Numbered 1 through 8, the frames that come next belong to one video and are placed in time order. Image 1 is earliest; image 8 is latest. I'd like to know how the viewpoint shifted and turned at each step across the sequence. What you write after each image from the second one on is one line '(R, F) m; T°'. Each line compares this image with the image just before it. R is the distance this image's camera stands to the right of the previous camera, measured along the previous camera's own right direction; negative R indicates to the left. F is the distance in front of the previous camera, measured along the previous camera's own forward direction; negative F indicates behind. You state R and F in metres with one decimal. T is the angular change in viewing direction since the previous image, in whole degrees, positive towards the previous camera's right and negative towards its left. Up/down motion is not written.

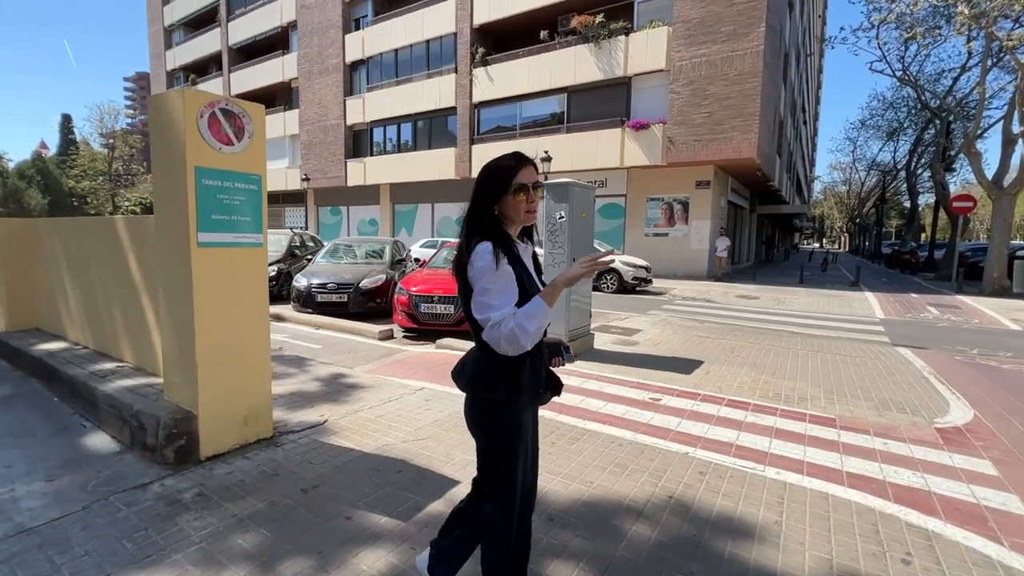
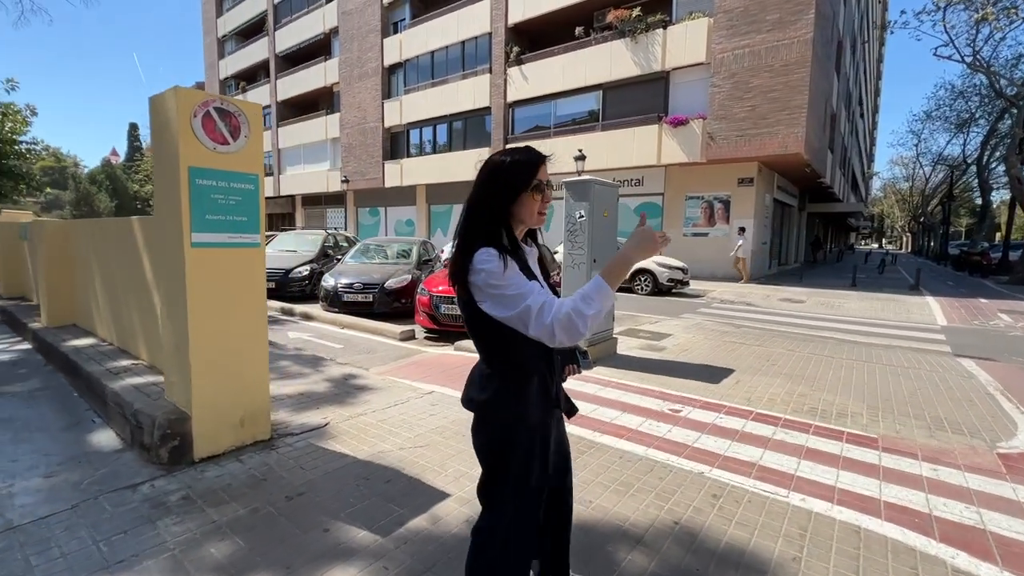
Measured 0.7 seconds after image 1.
(+0.3, +0.2) m; -5°
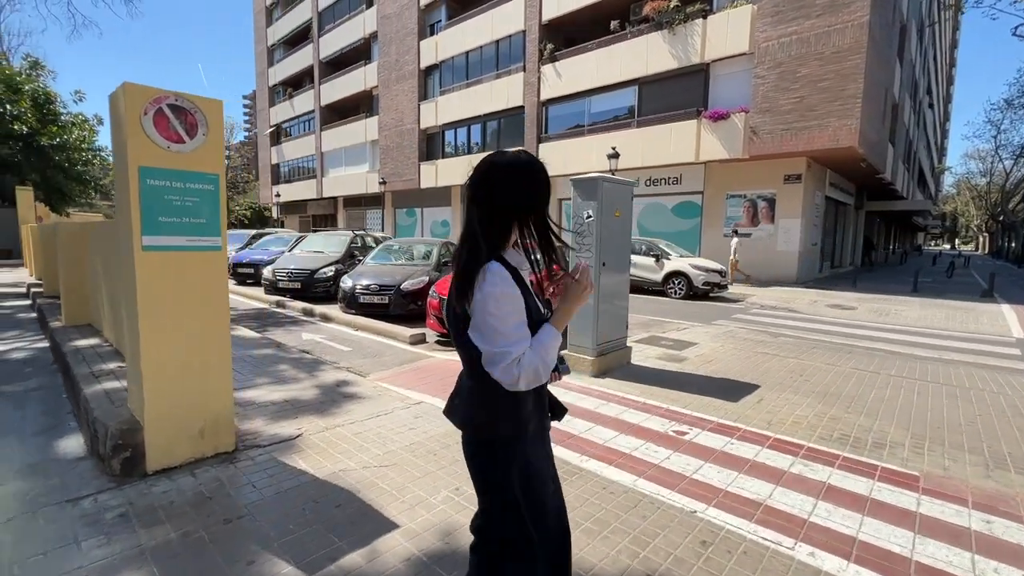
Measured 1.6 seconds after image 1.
(+0.5, +0.4) m; -5°
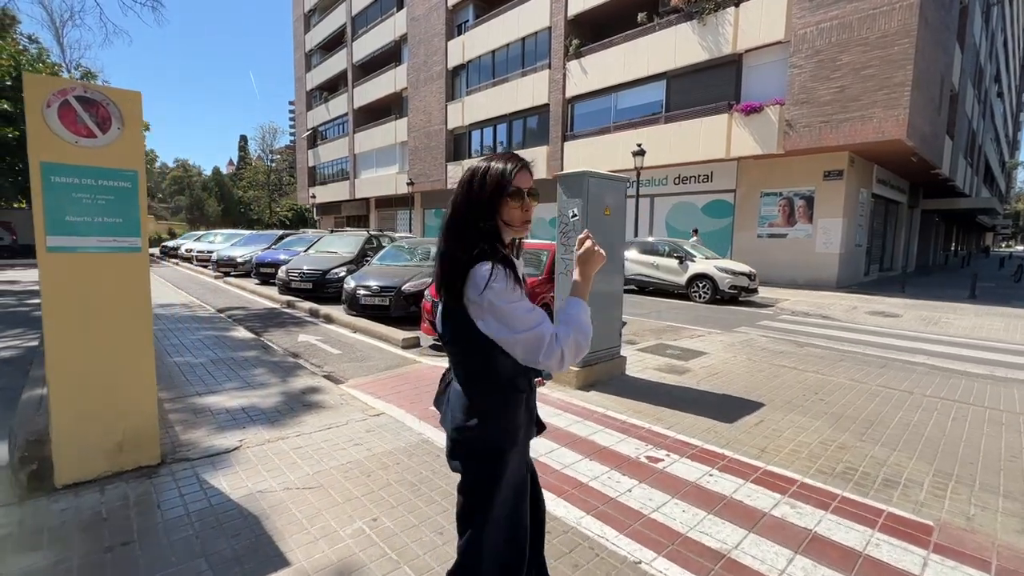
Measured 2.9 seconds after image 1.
(+0.6, +0.4) m; -4°
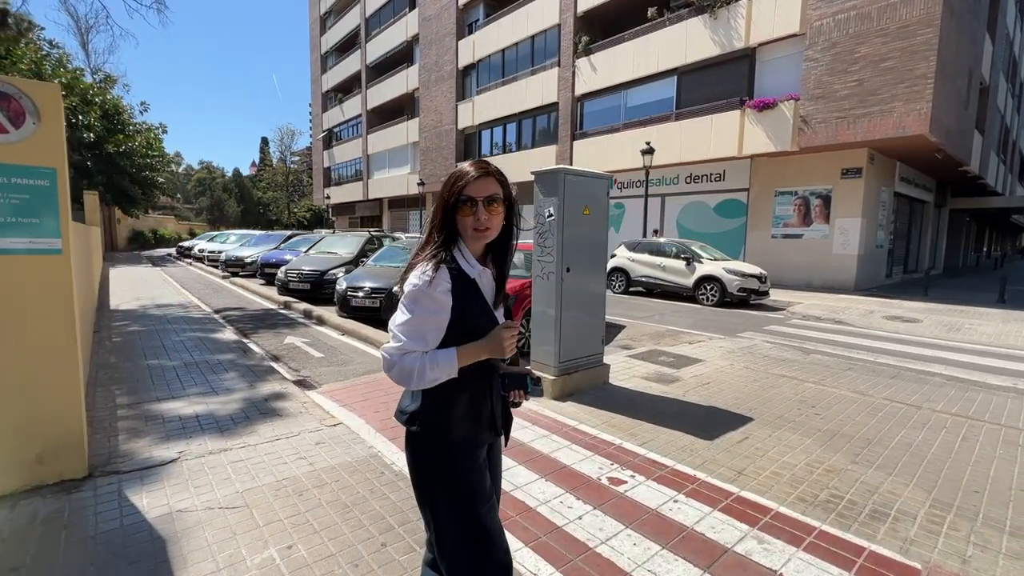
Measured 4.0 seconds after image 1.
(+0.4, +0.3) m; -2°
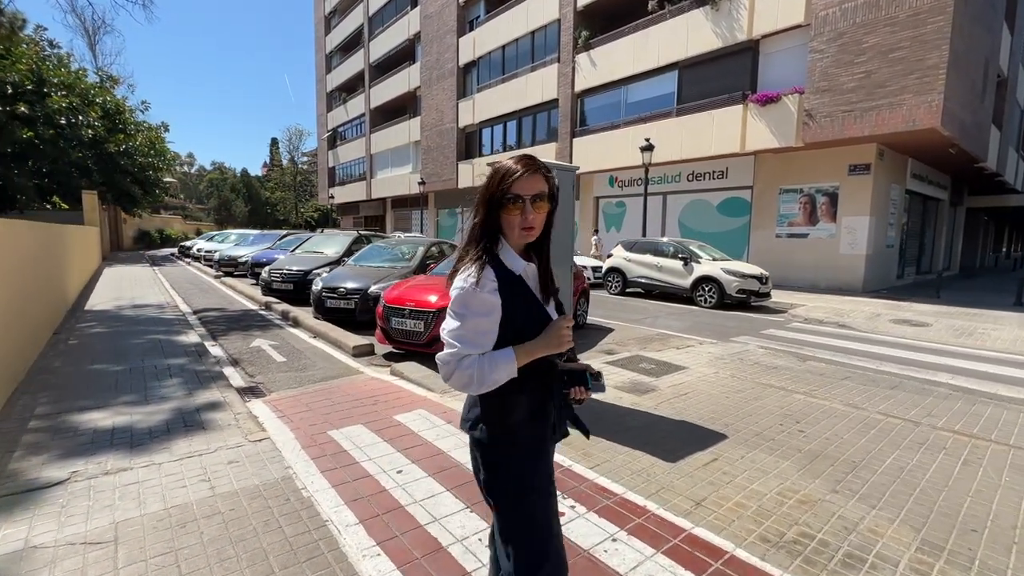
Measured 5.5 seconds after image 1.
(+0.5, +0.4) m; -1°
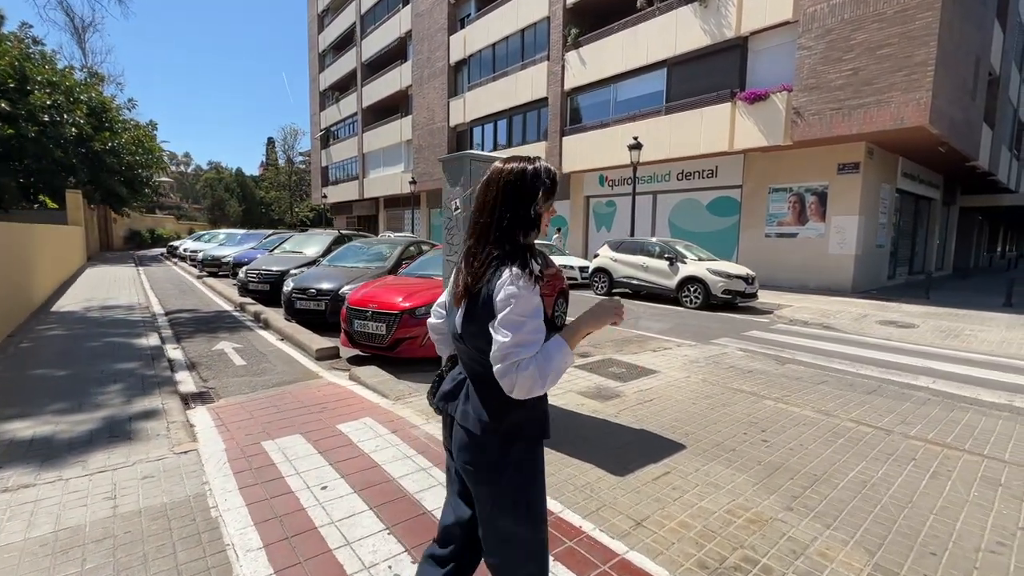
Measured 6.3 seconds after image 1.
(+0.4, +0.2) m; 0°
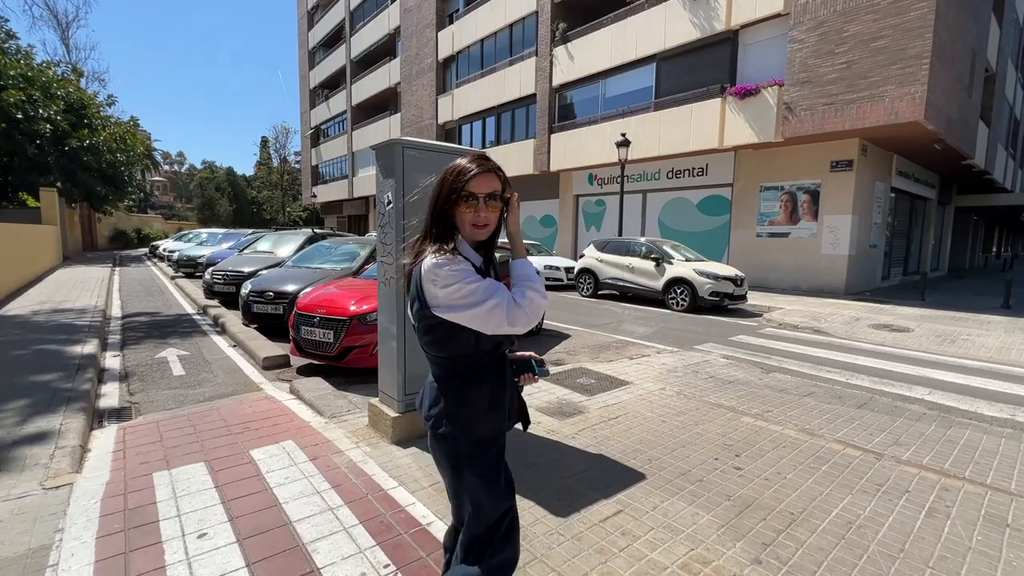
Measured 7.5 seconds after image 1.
(+0.4, +0.5) m; 0°
